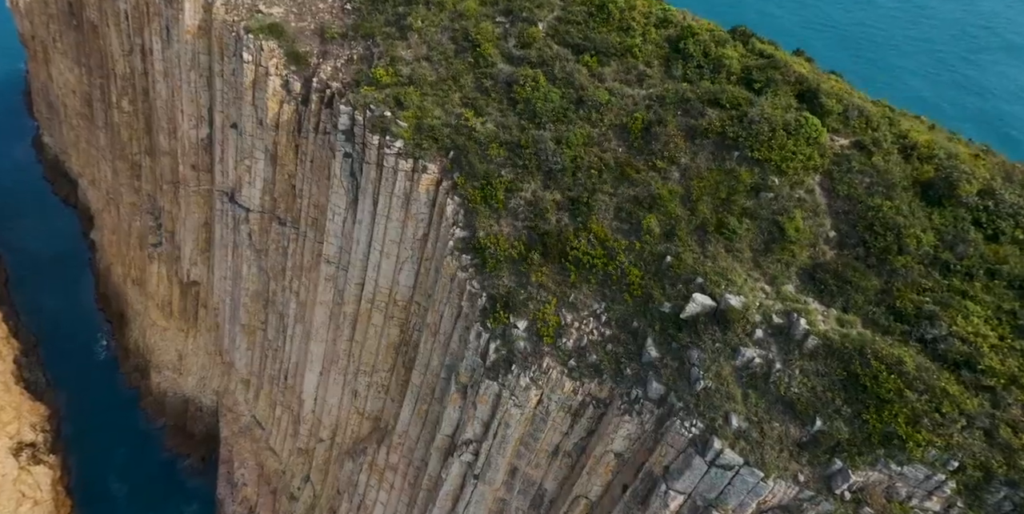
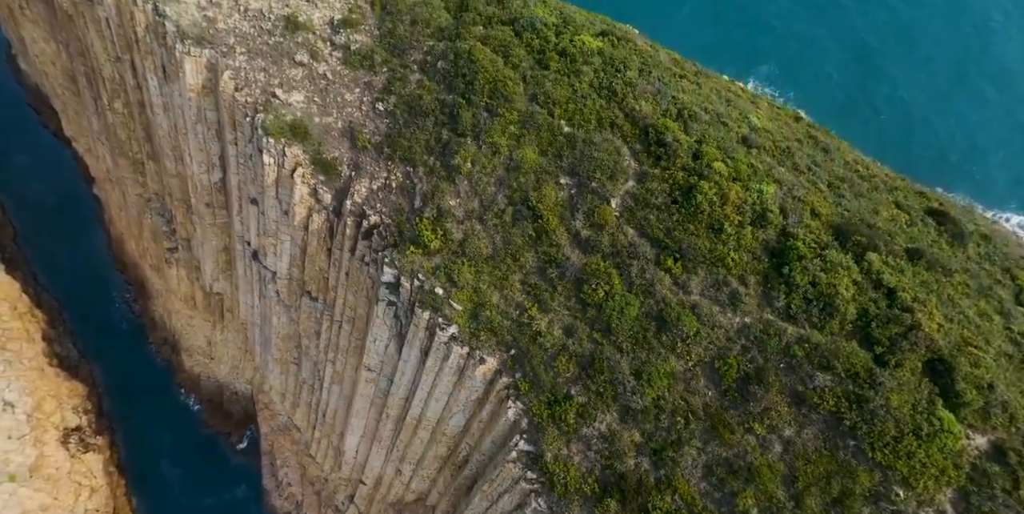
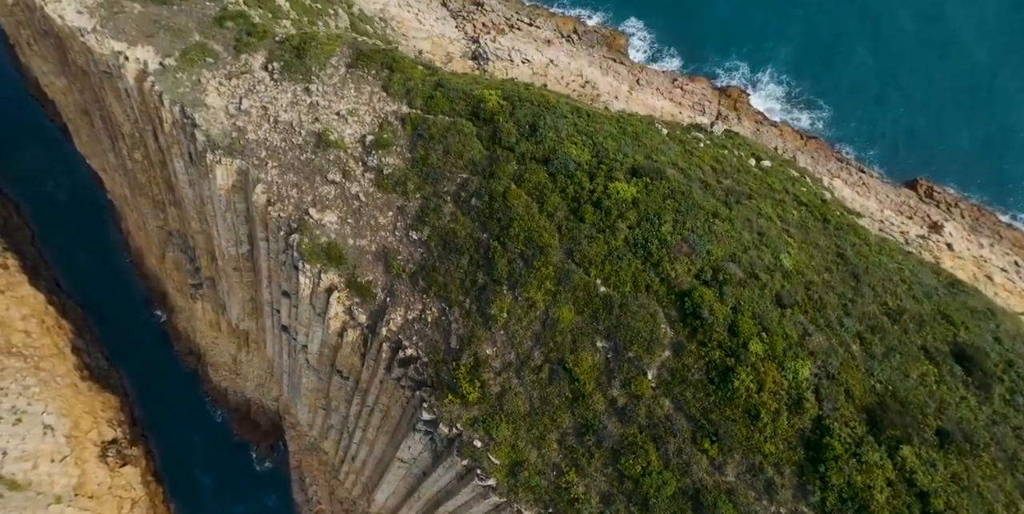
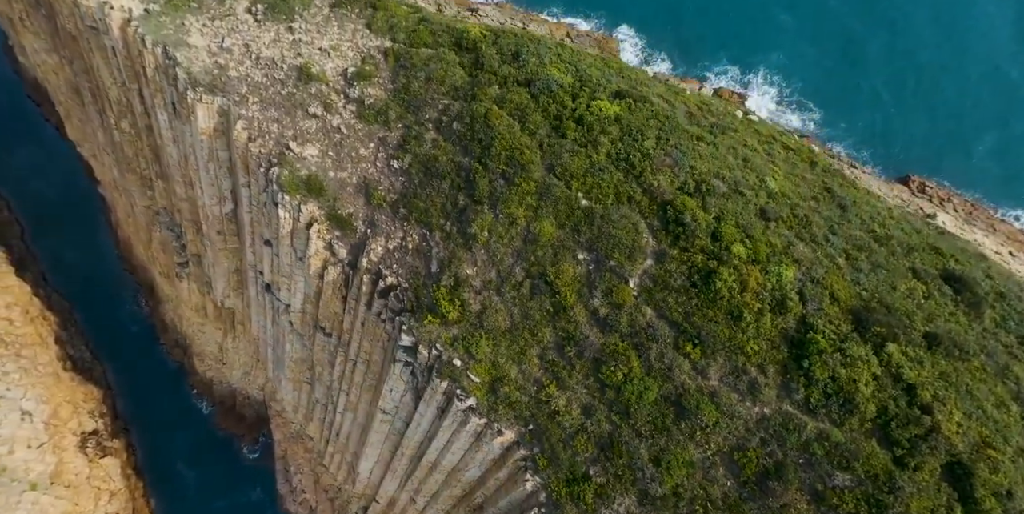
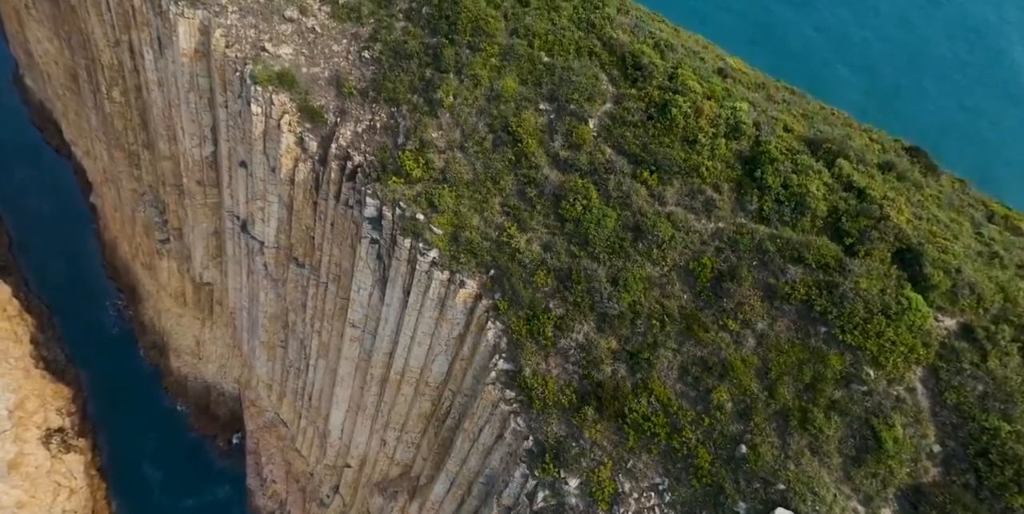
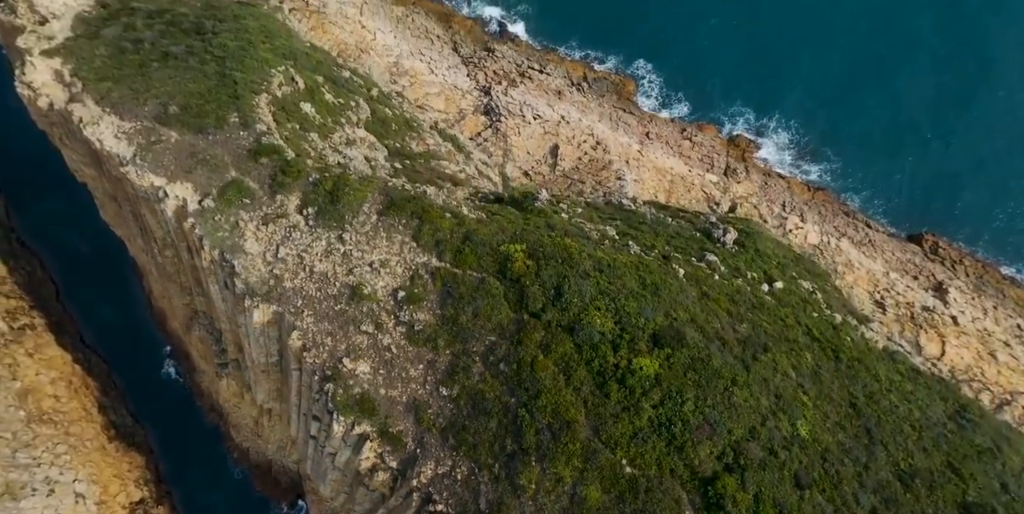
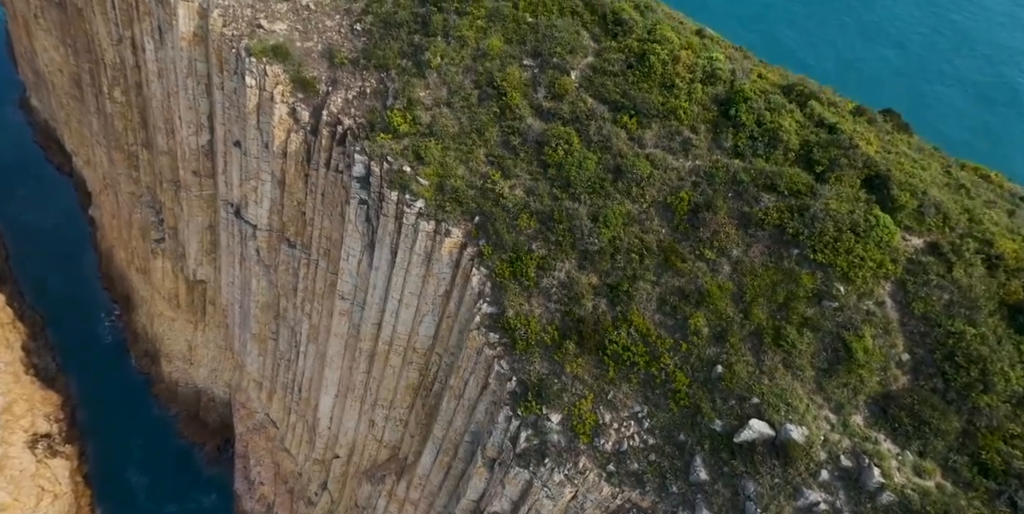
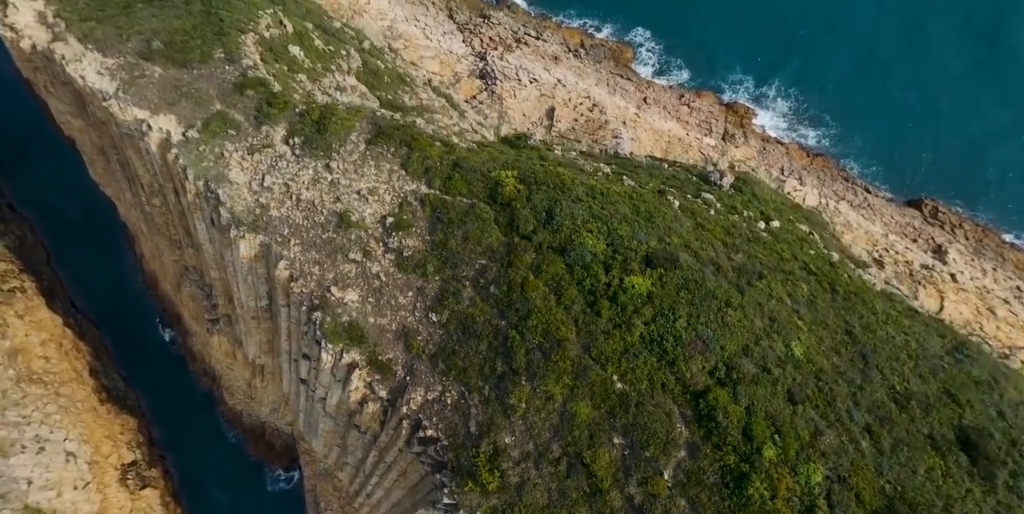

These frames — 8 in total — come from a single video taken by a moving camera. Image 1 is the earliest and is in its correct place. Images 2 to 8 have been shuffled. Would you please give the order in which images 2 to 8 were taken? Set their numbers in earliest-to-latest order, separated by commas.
7, 5, 2, 4, 3, 8, 6
